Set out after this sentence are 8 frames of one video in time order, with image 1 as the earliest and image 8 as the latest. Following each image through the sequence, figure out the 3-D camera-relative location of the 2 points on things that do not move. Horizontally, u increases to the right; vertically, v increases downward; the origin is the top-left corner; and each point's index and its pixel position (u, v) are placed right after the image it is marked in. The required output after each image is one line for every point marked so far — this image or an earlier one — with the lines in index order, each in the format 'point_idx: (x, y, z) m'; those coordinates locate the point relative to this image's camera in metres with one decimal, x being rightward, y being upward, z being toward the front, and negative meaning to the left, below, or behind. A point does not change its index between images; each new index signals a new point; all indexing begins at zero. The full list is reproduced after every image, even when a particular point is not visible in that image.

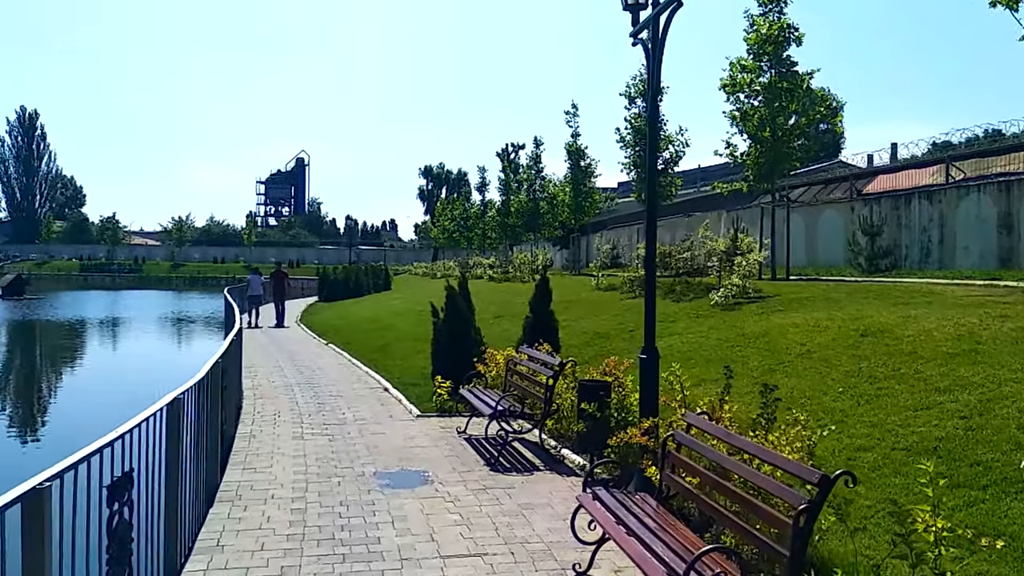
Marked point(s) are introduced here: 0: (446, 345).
0: (-1.0, -0.8, +11.9) m
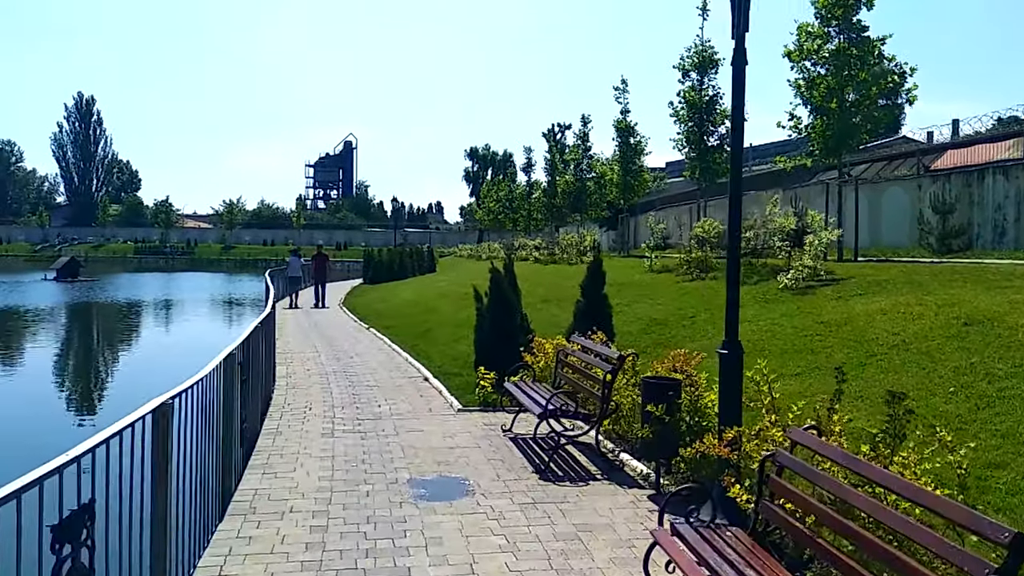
0: (-0.3, -0.6, +10.8) m
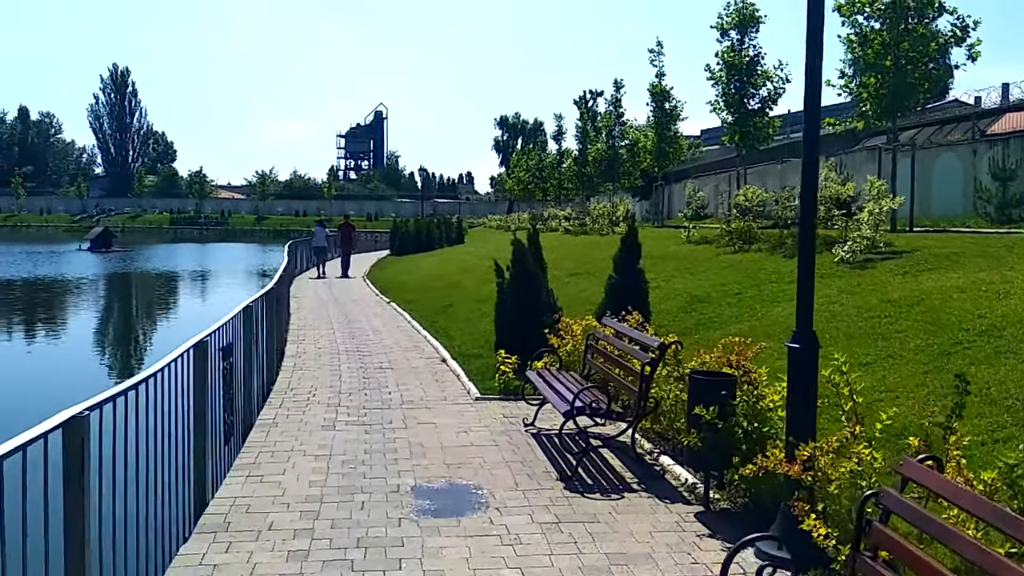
0: (0.0, -0.3, +9.7) m
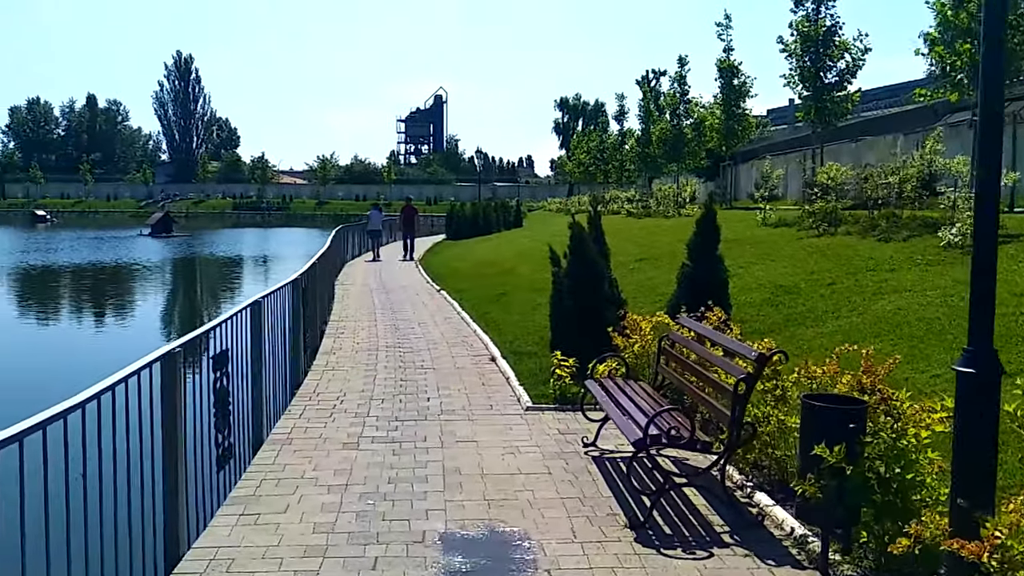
0: (+0.6, -0.2, +8.5) m
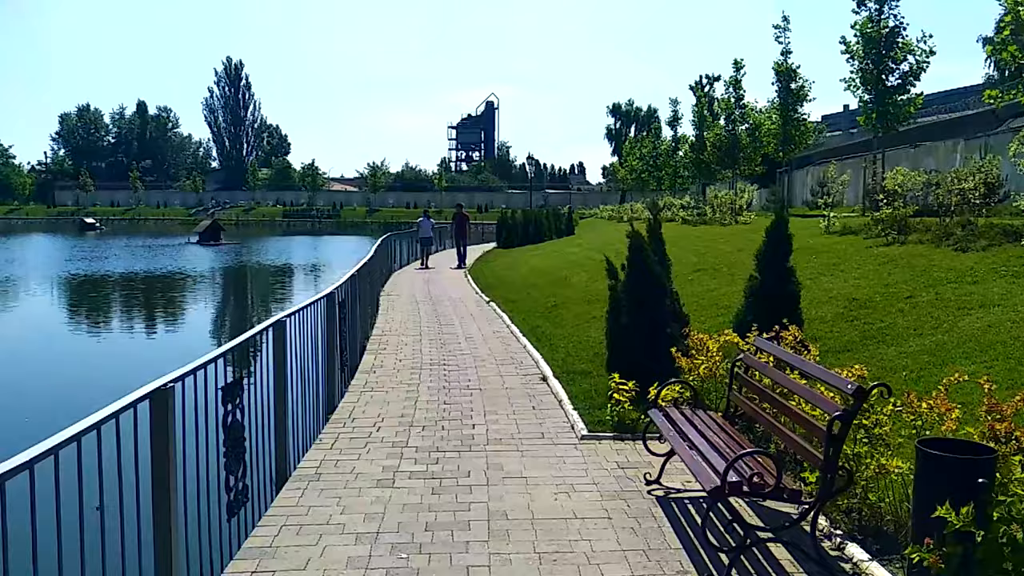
0: (+1.2, -0.3, +7.8) m
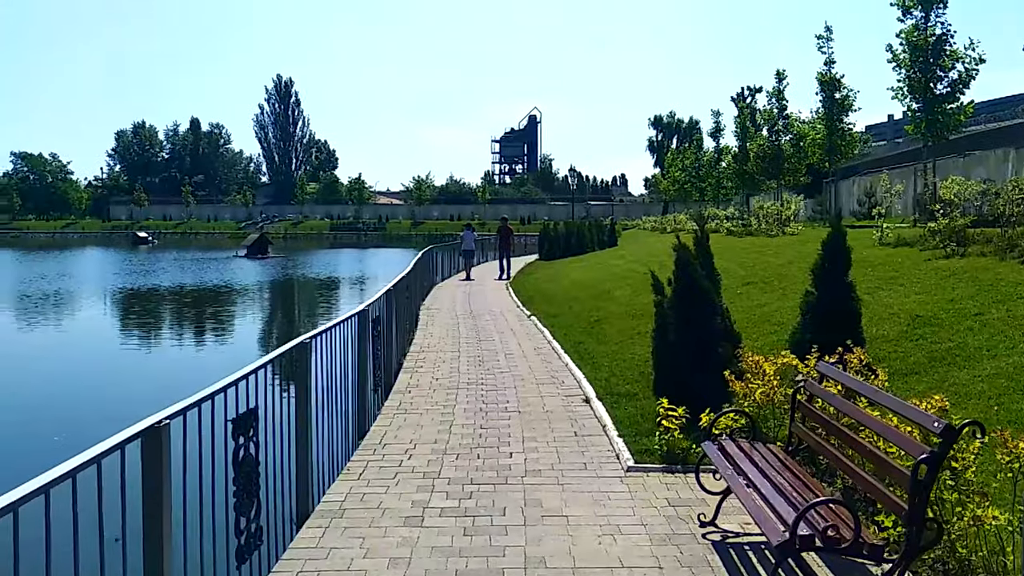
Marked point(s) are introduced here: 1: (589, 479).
0: (+1.5, -0.5, +7.3) m
1: (+0.6, -1.5, +6.1) m
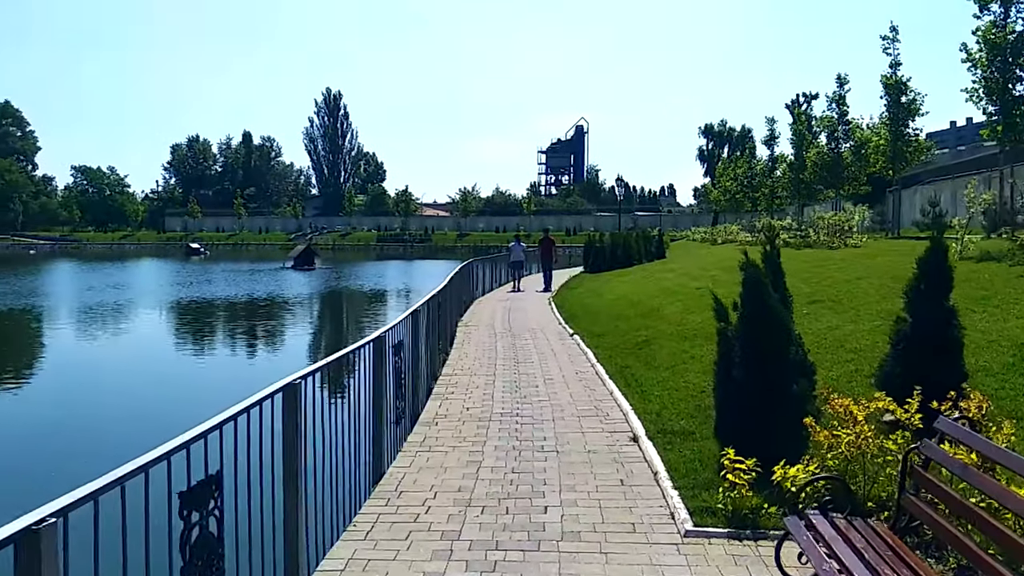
0: (+1.8, -0.7, +6.2) m
1: (+0.8, -1.6, +5.1) m
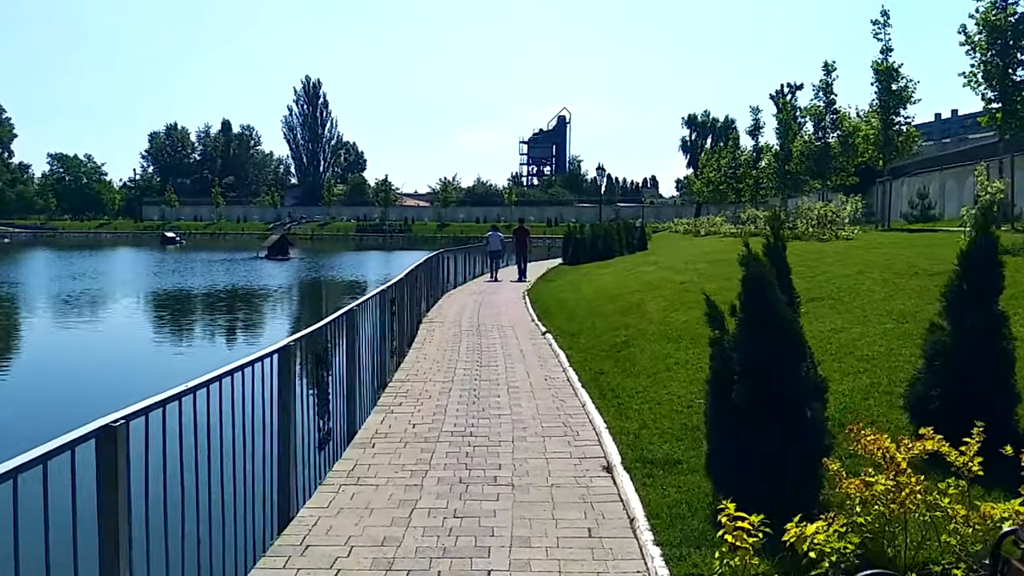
0: (+1.4, -0.7, +4.8) m
1: (+0.5, -1.6, +3.7) m
